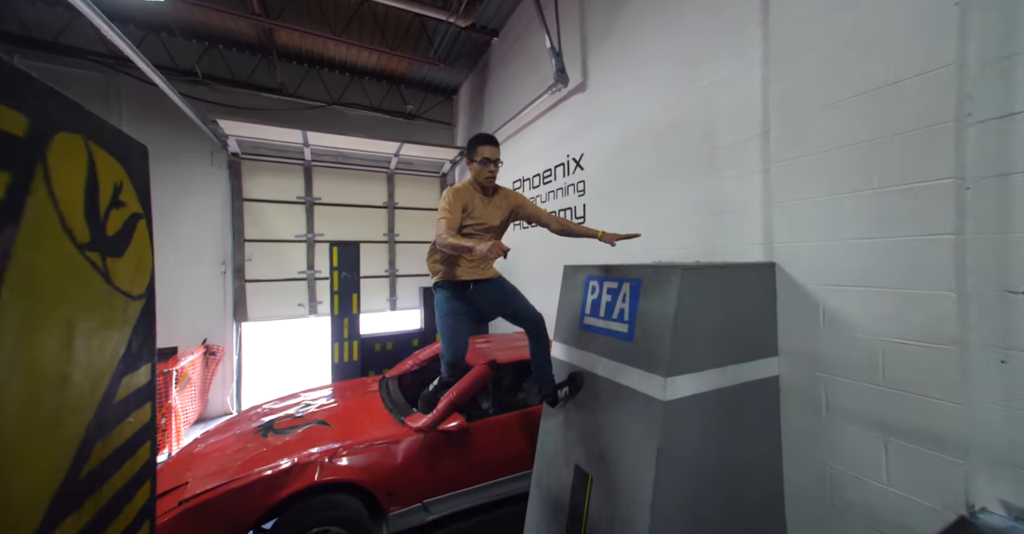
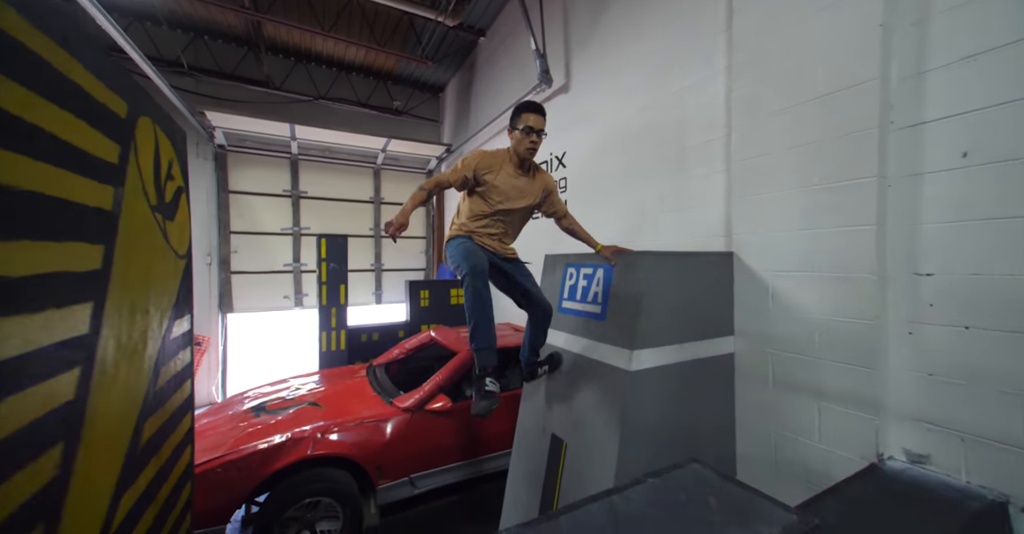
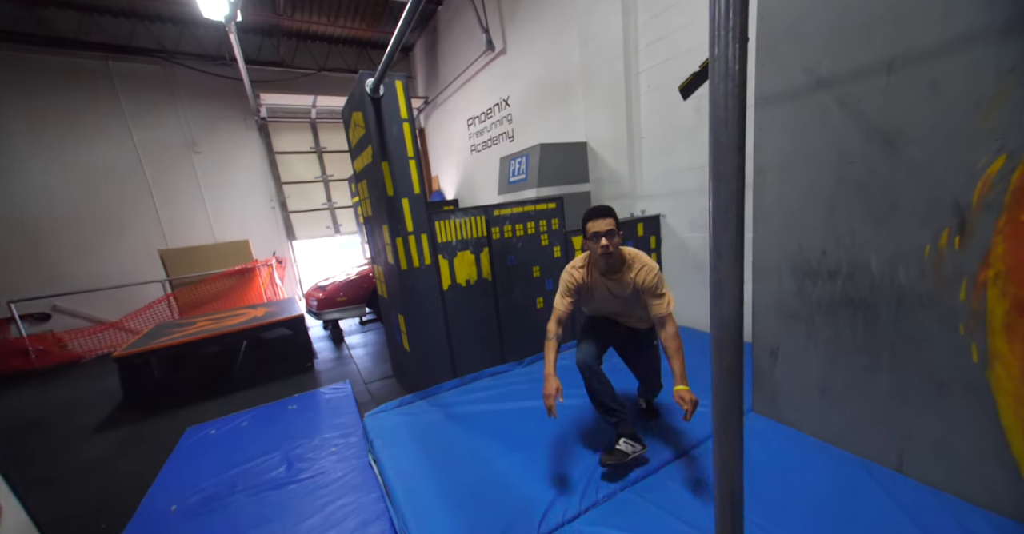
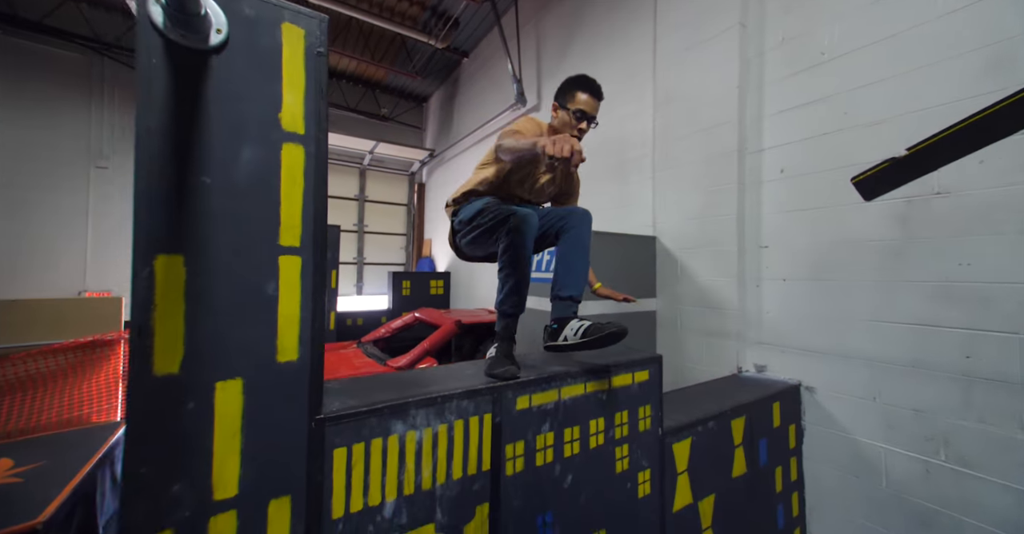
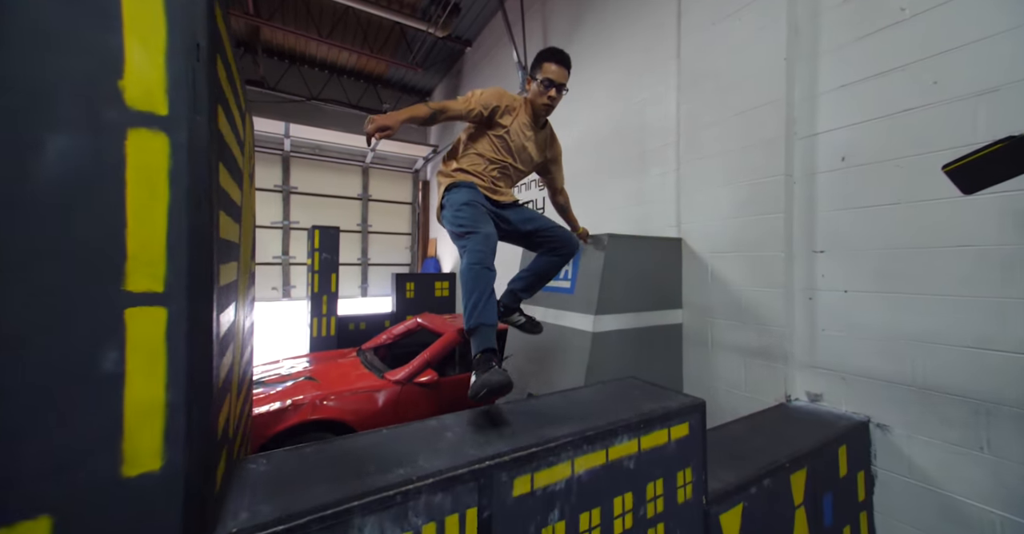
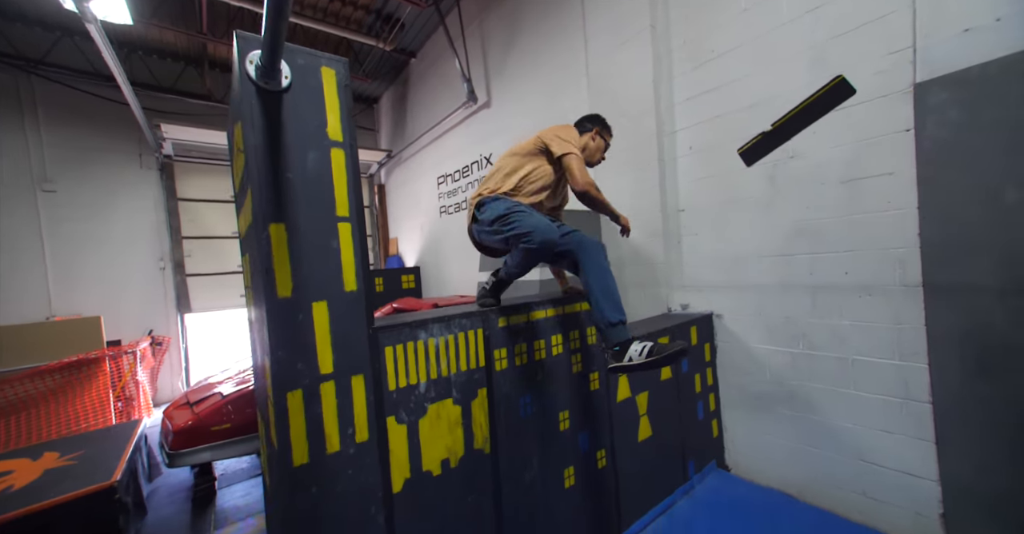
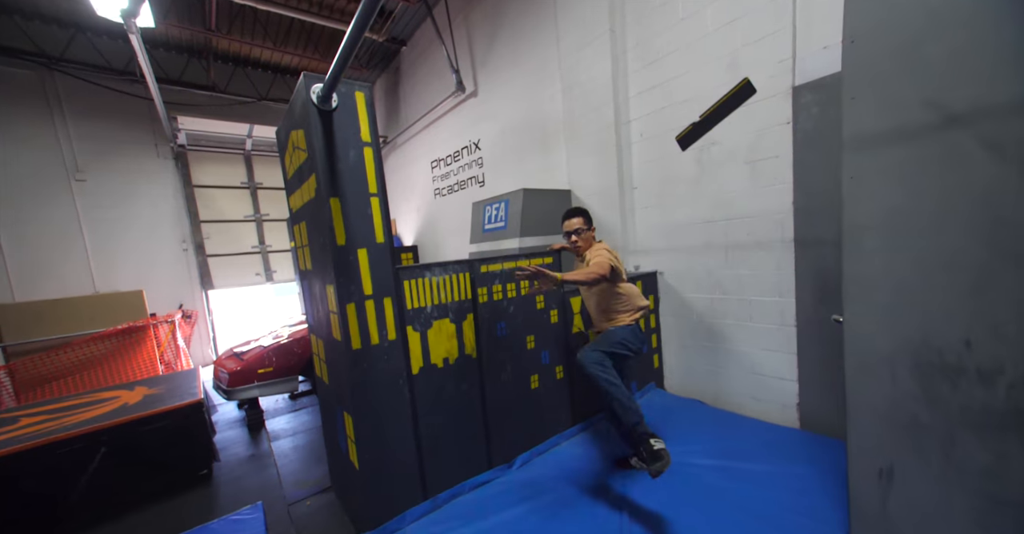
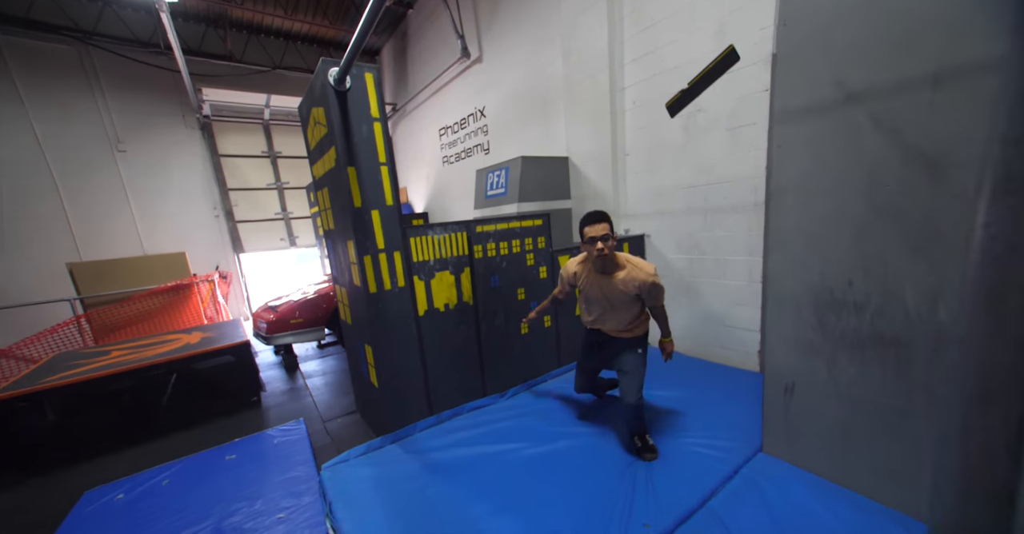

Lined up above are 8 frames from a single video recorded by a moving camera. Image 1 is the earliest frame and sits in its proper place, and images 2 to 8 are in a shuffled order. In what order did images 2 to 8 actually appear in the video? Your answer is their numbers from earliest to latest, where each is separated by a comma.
2, 5, 4, 6, 7, 8, 3
